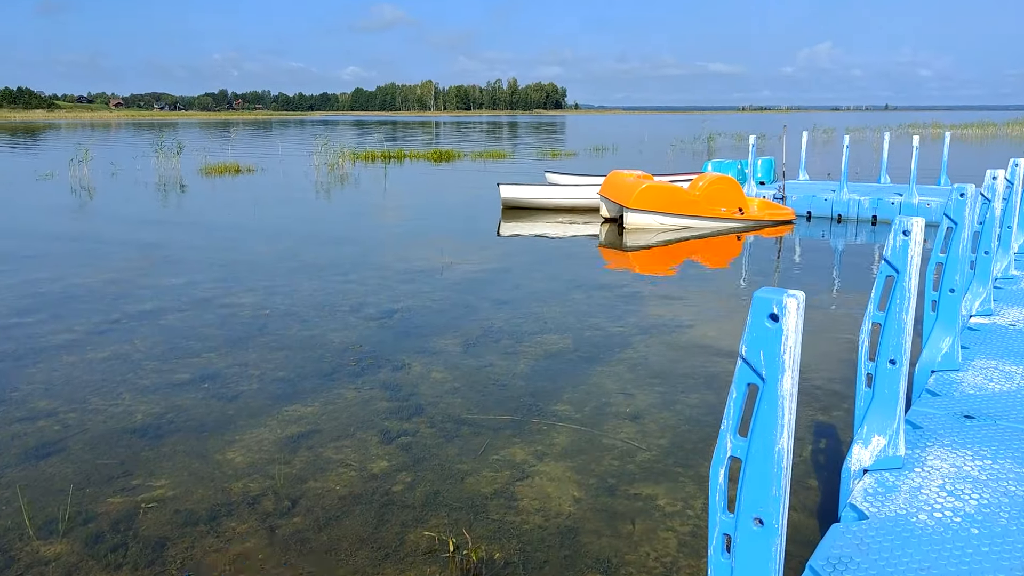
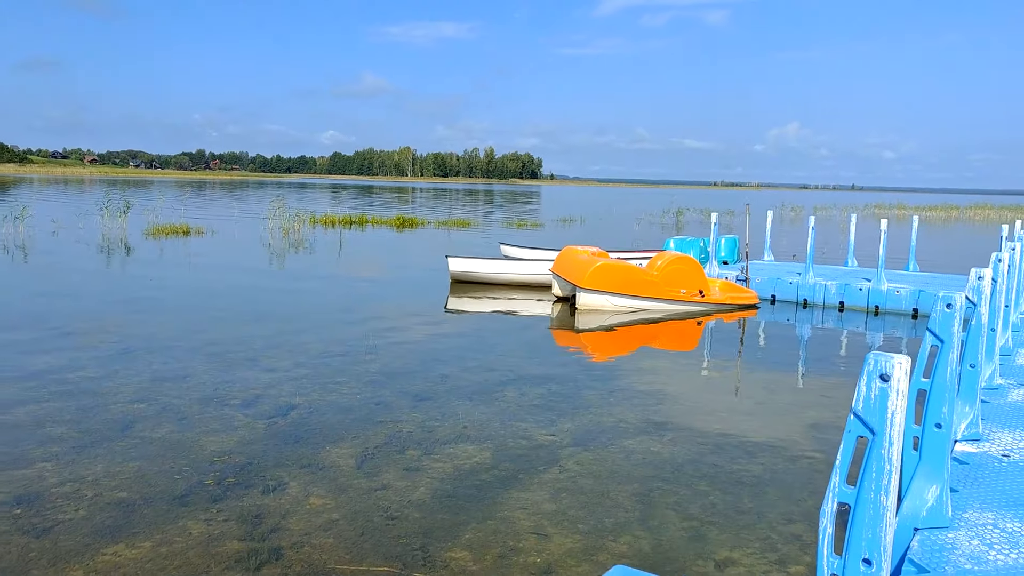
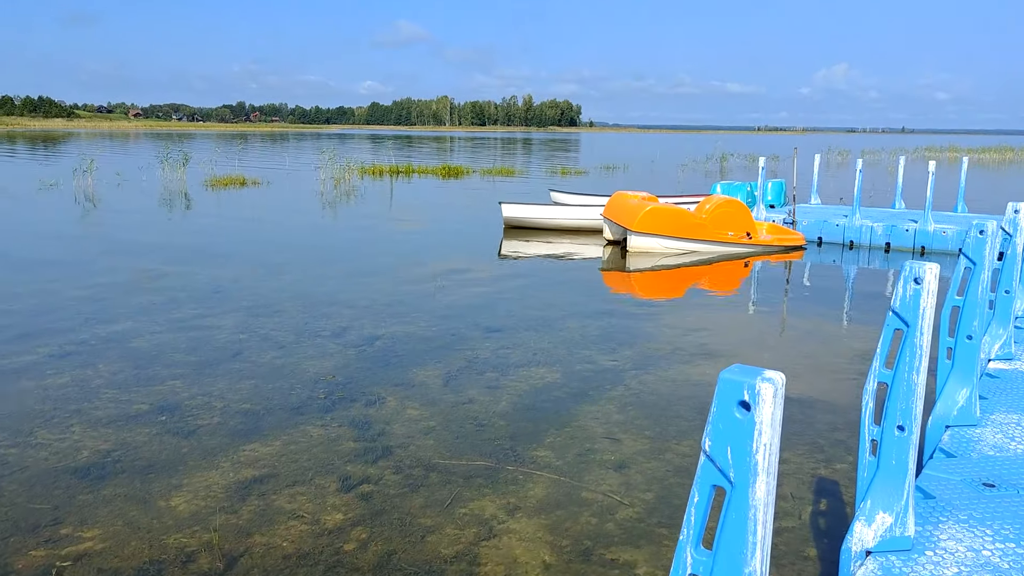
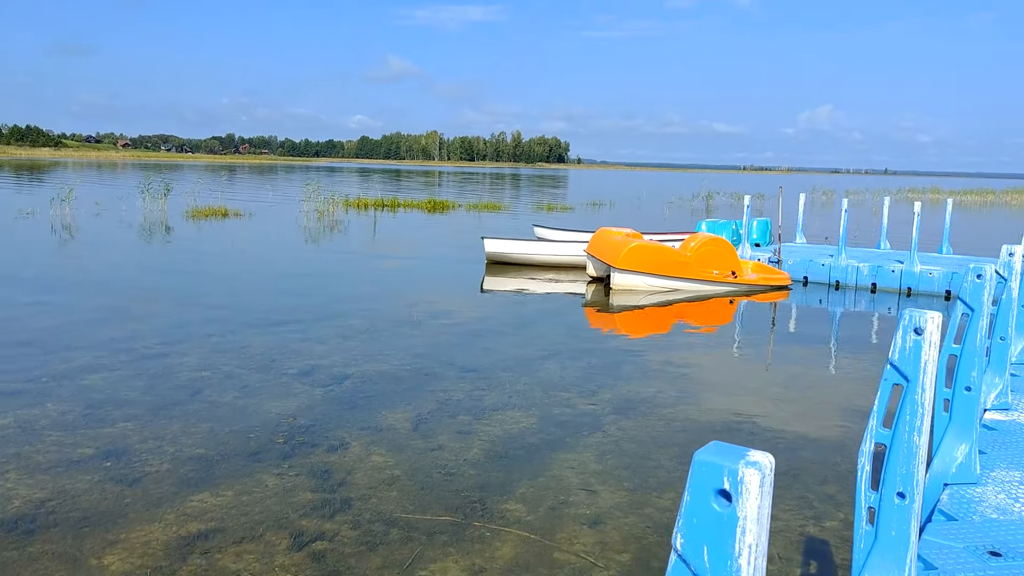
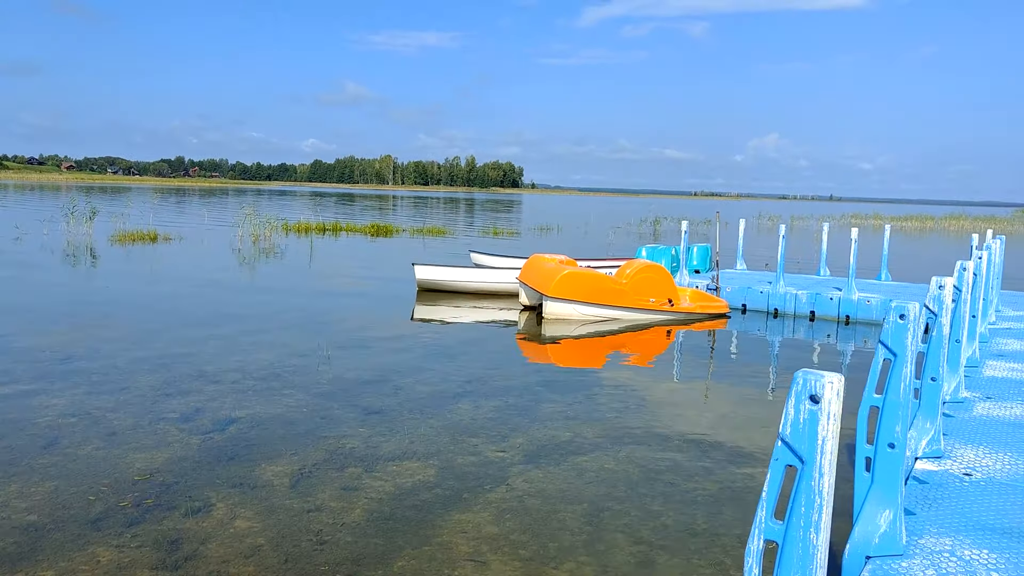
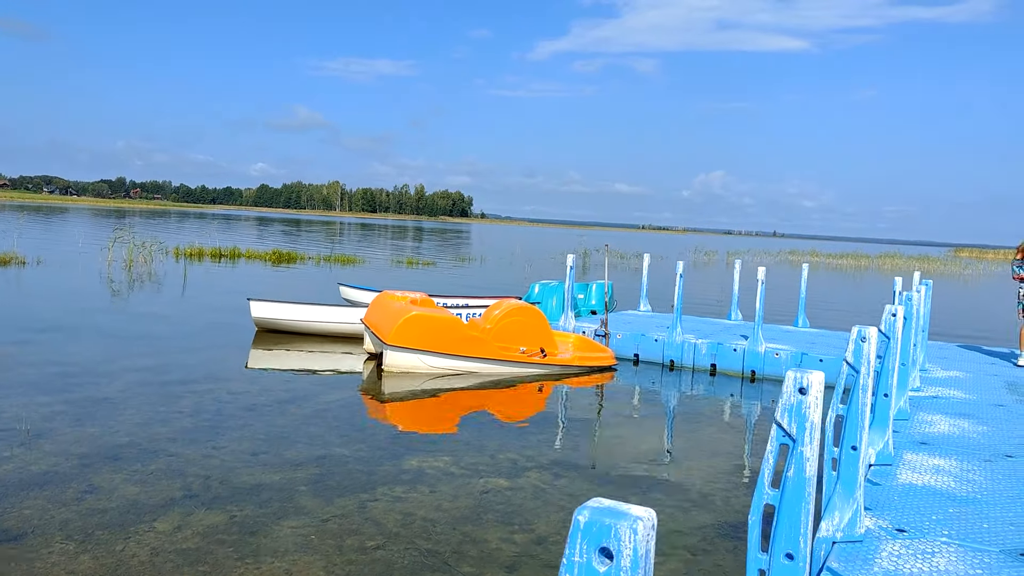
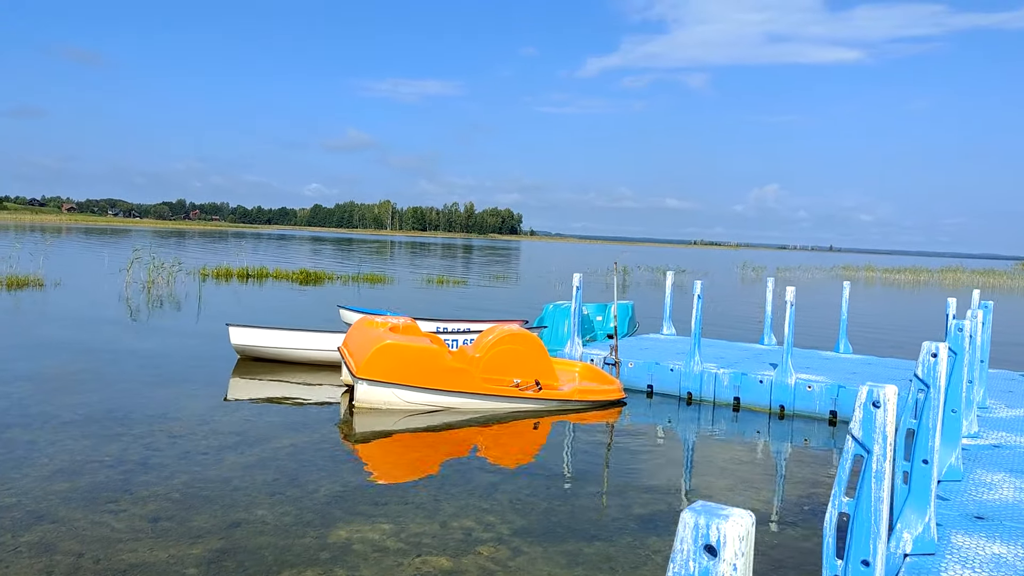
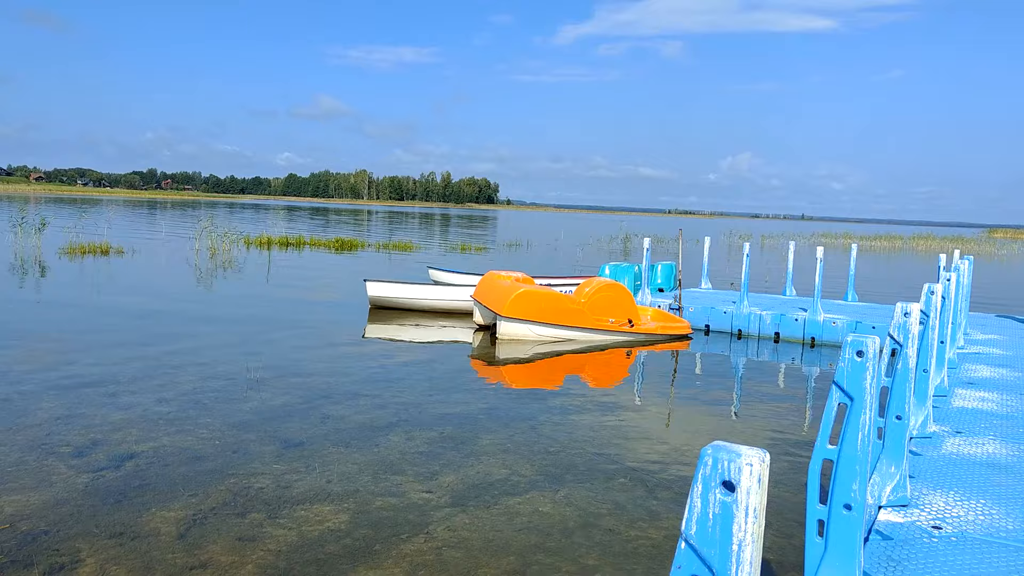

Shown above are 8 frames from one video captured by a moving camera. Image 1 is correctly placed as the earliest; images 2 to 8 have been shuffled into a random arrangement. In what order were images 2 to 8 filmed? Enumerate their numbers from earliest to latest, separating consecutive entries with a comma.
3, 4, 2, 5, 8, 6, 7
